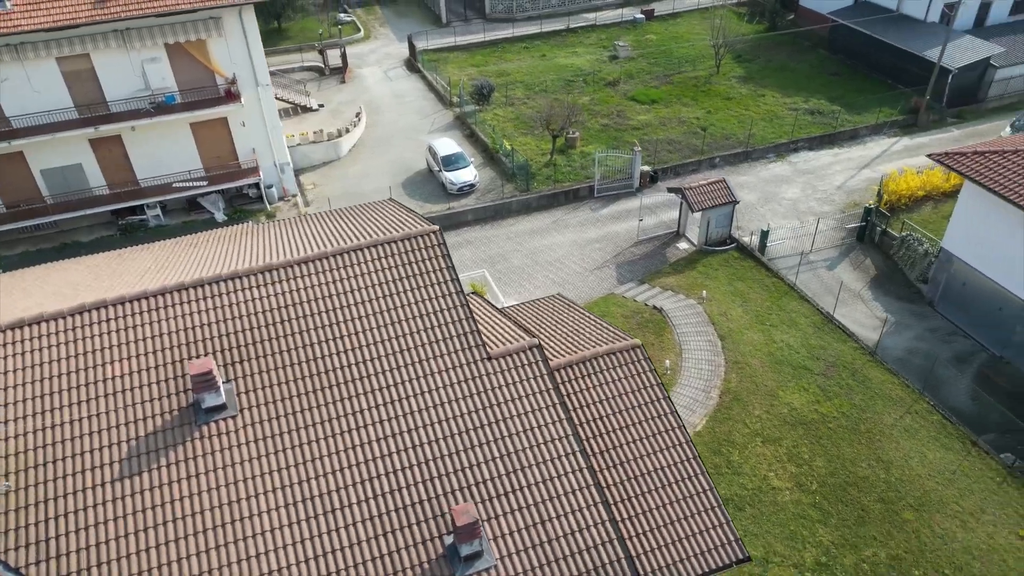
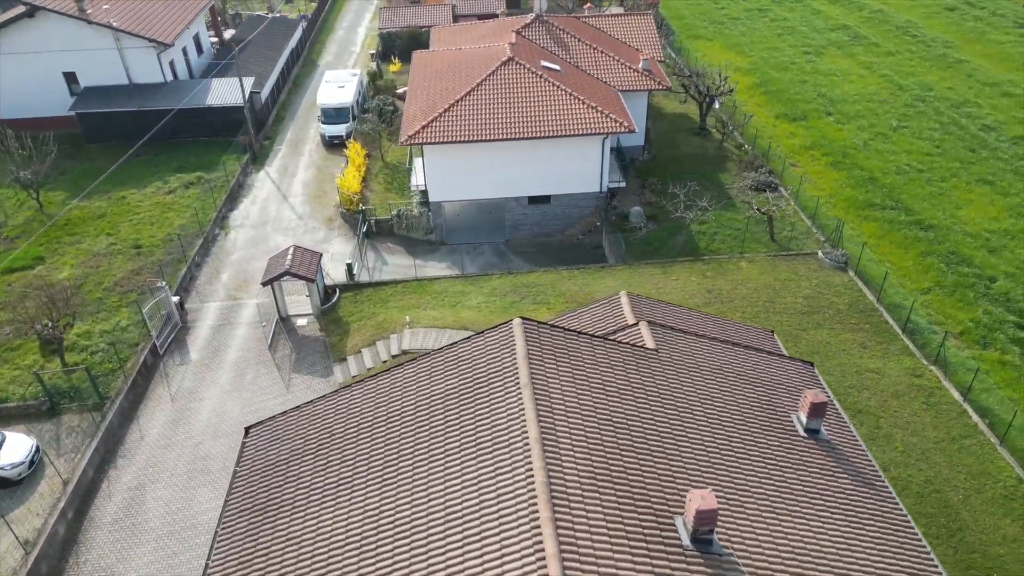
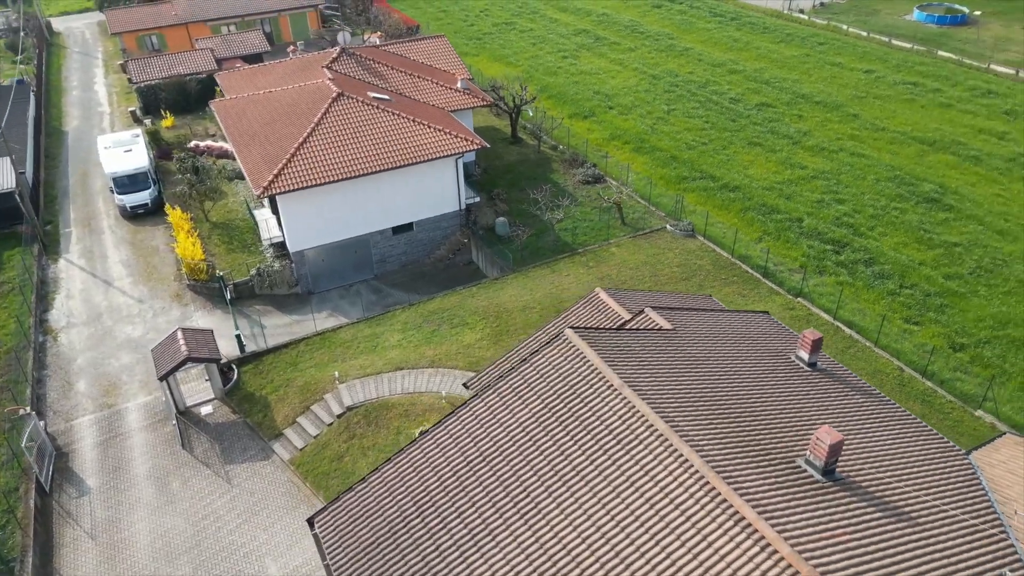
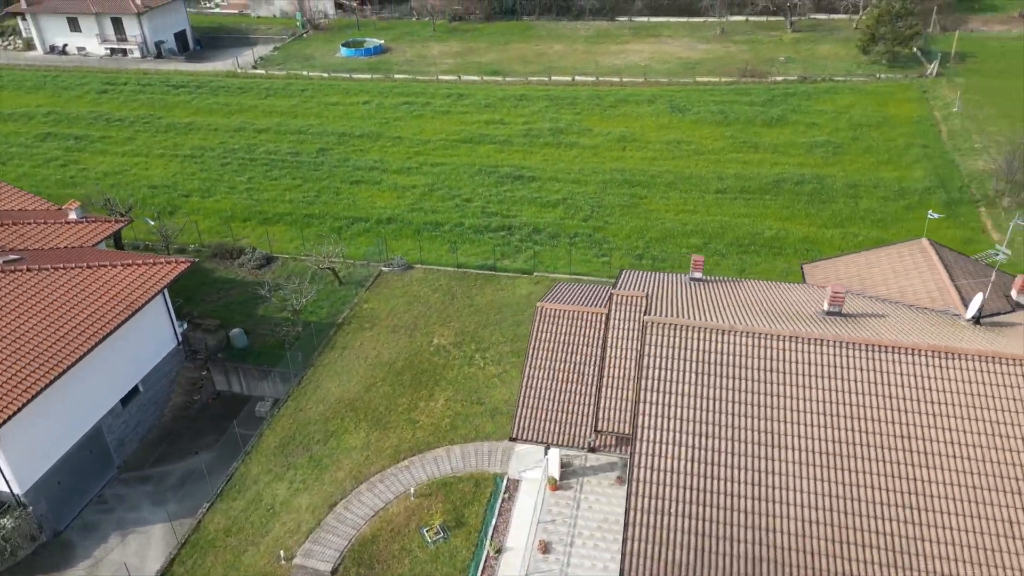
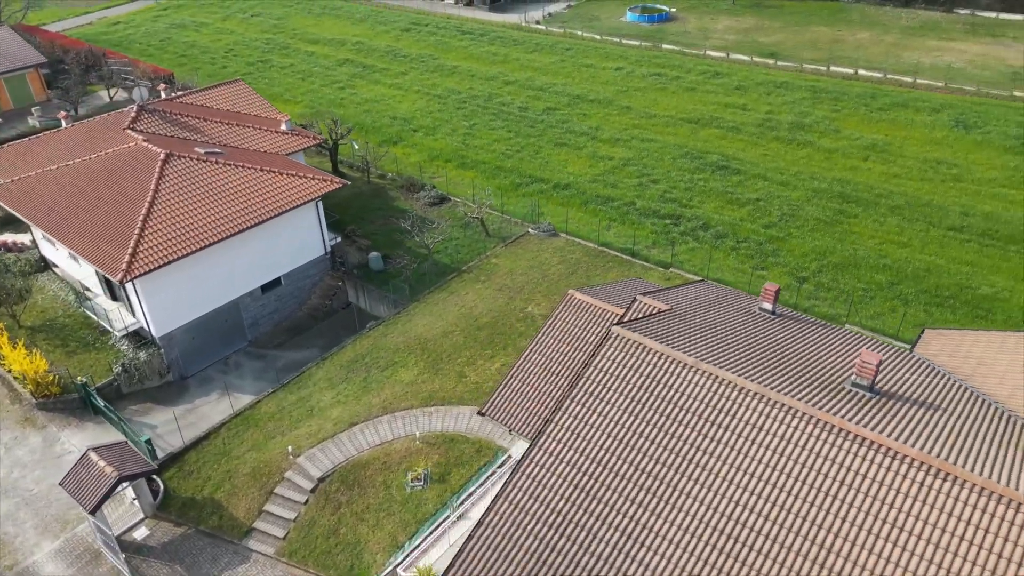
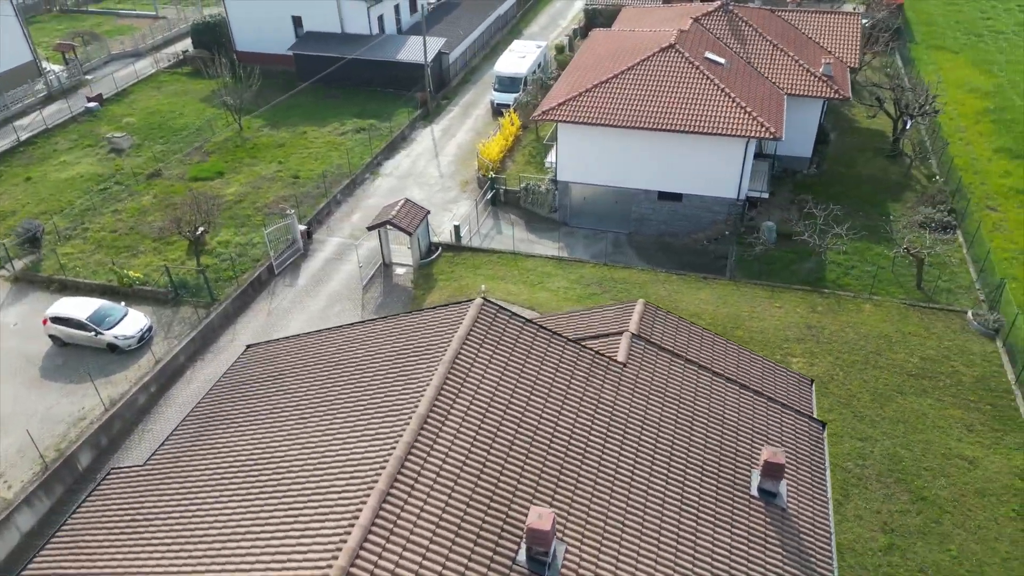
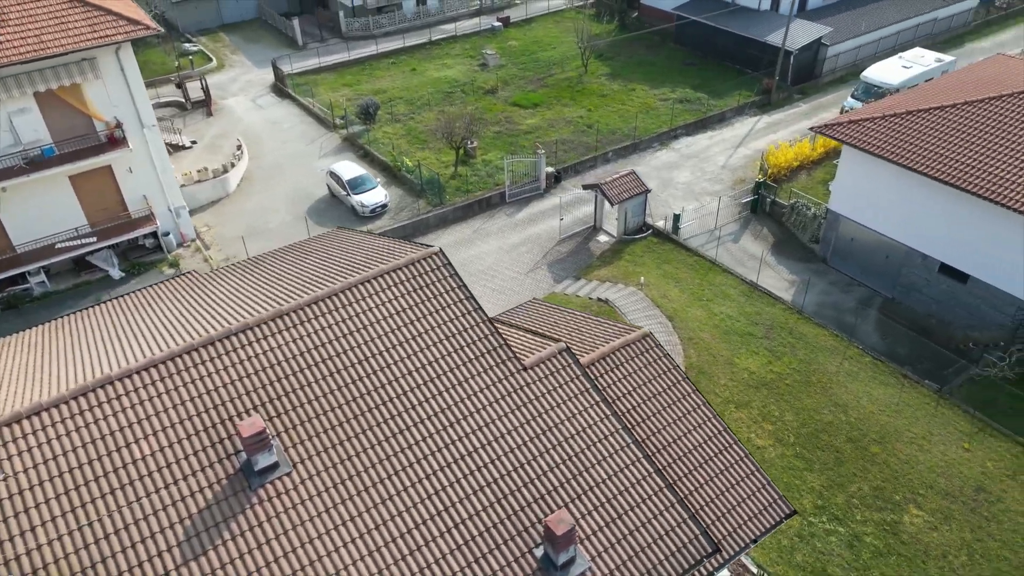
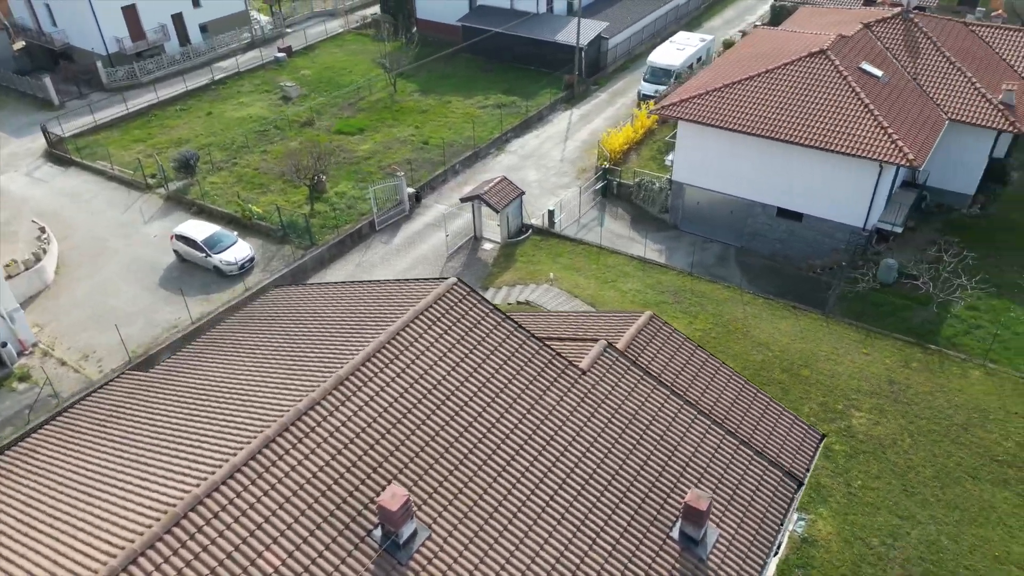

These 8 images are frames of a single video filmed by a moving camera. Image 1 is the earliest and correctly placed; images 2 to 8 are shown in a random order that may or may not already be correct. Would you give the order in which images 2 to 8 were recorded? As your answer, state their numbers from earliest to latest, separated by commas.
7, 8, 6, 2, 3, 5, 4
